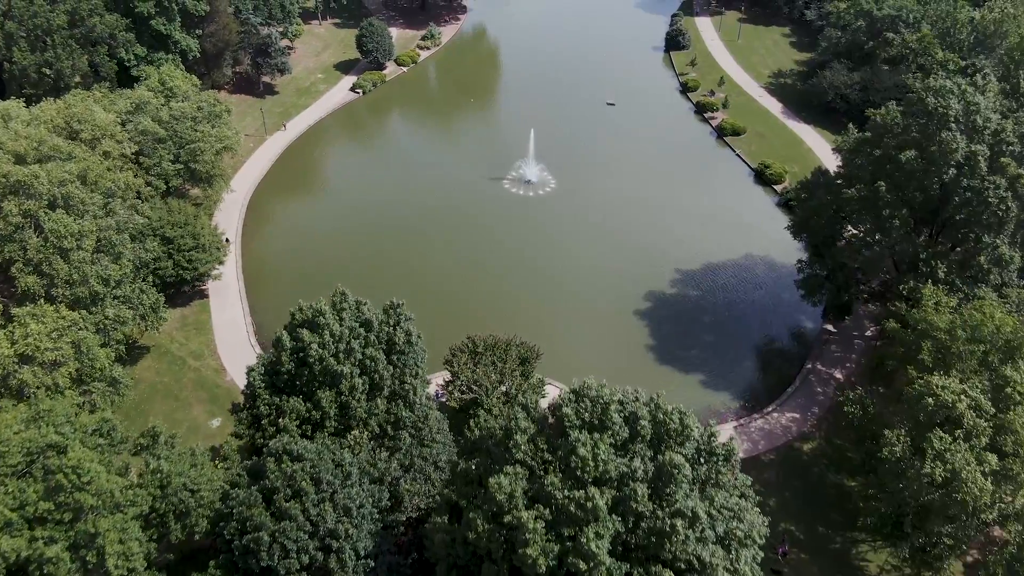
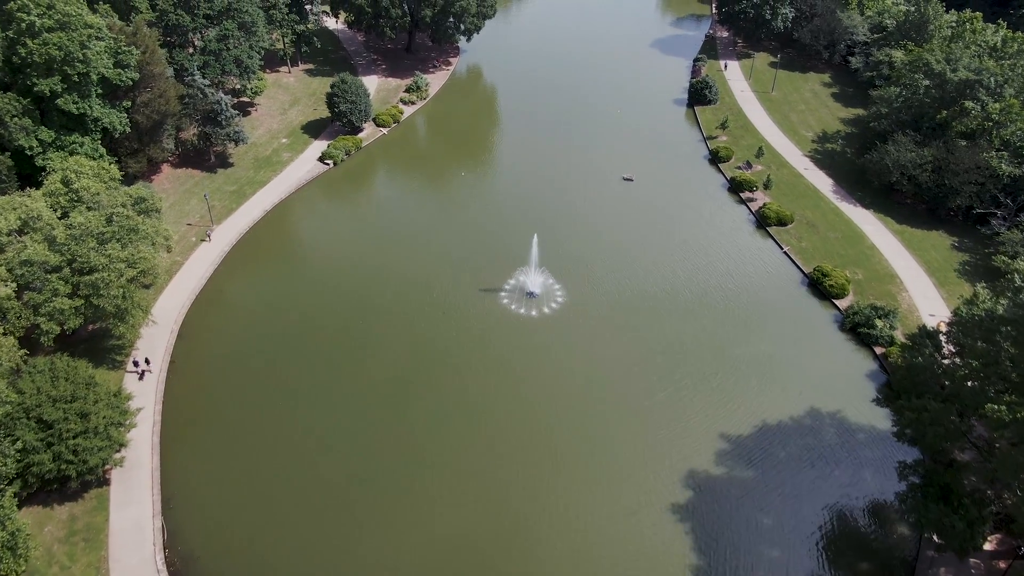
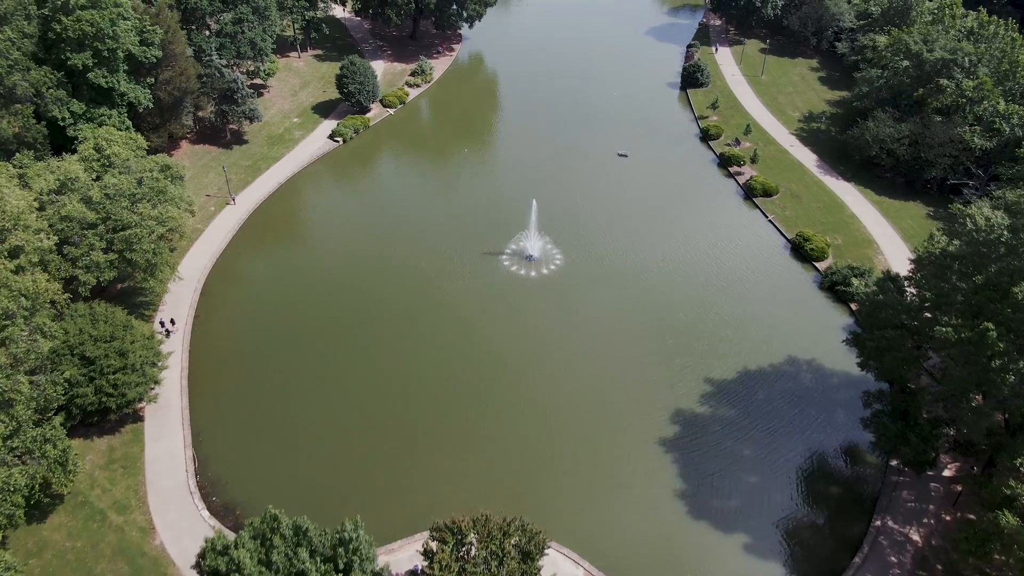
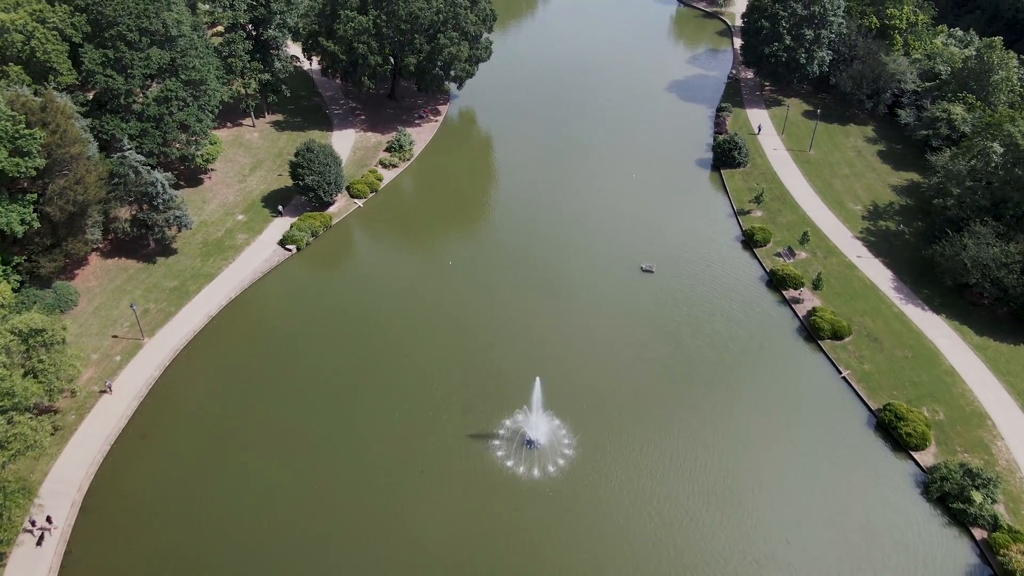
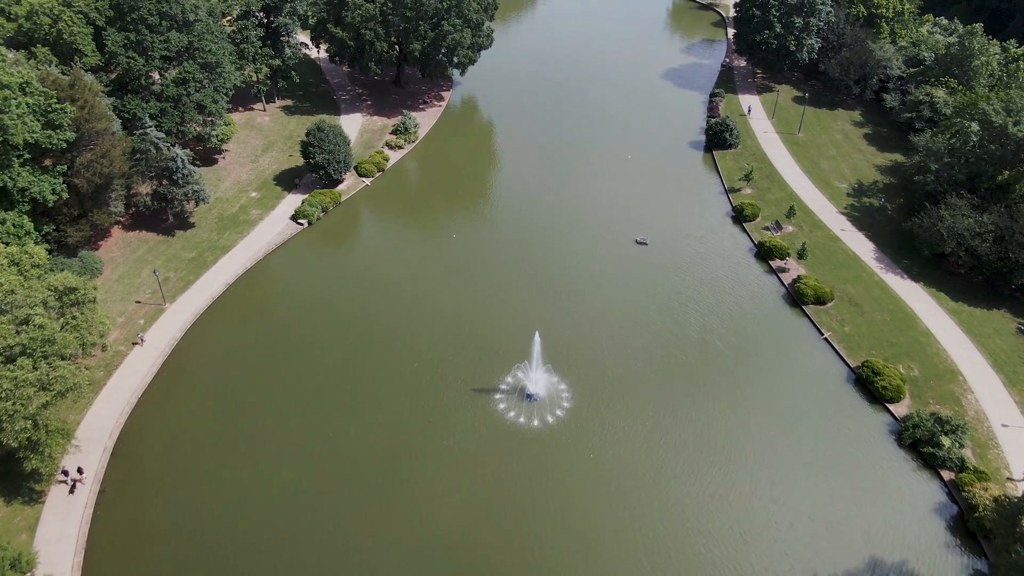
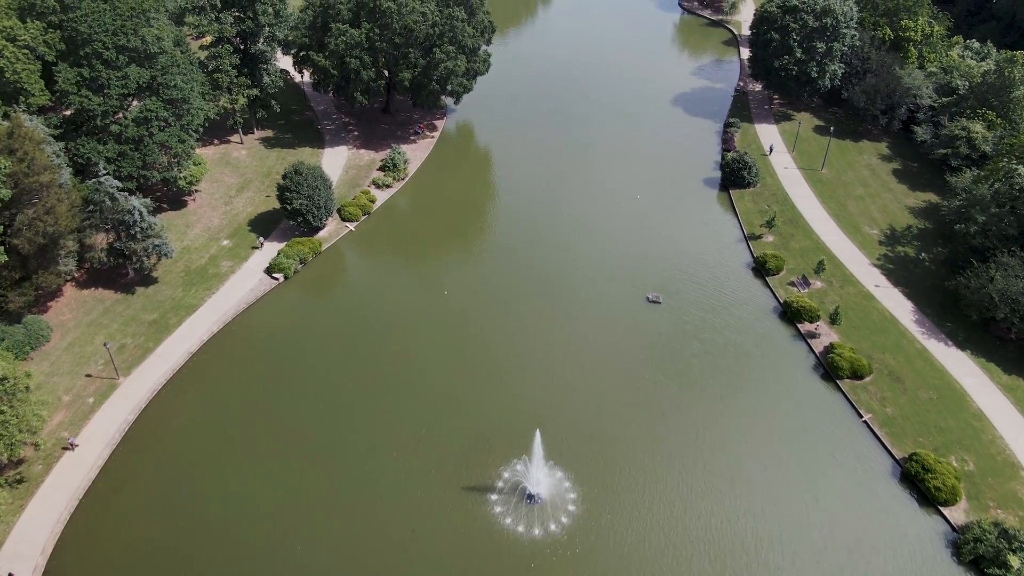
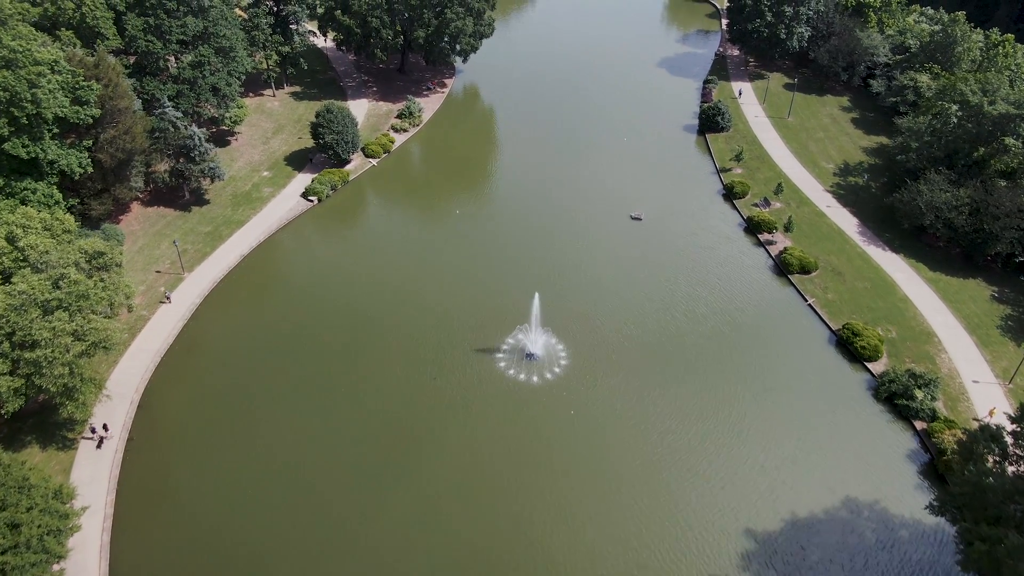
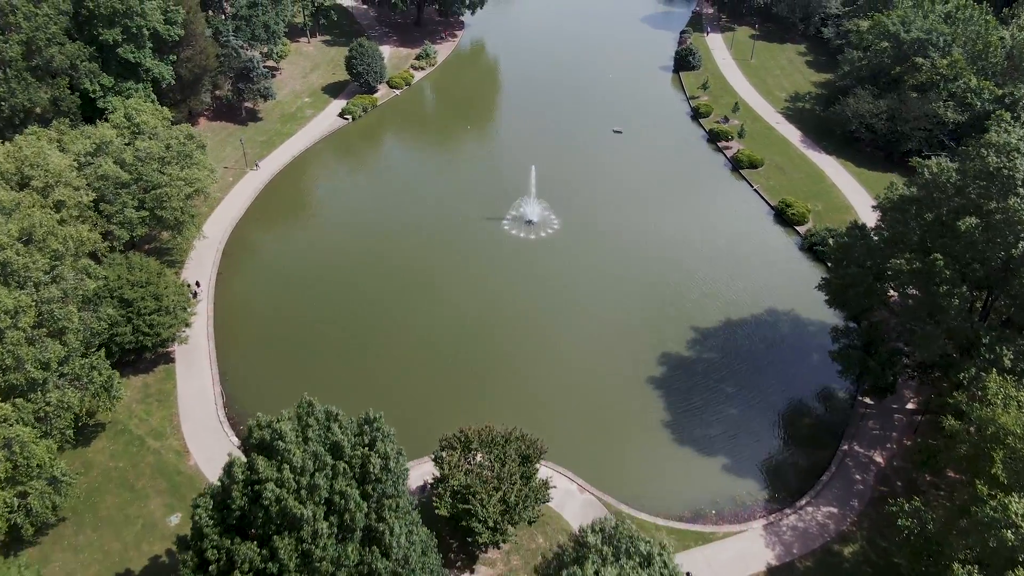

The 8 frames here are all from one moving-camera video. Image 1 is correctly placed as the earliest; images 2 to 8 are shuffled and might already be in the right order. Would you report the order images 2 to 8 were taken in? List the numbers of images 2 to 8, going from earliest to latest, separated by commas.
8, 3, 2, 7, 5, 4, 6
